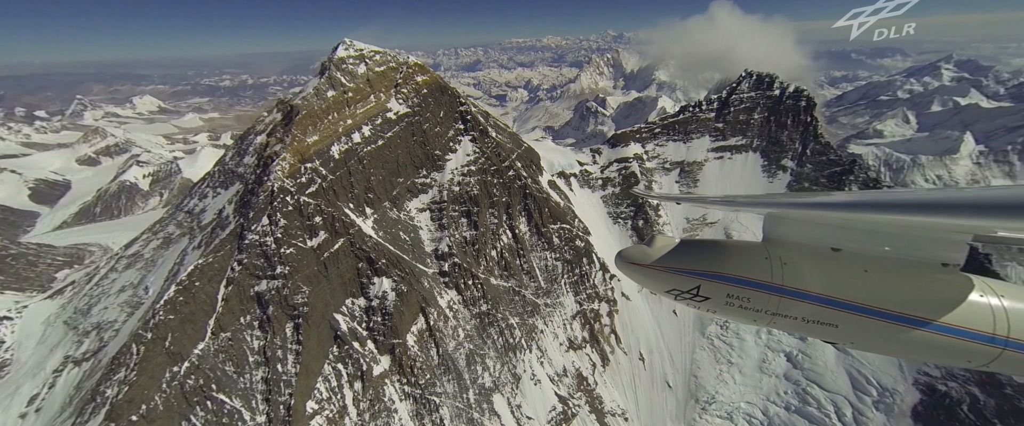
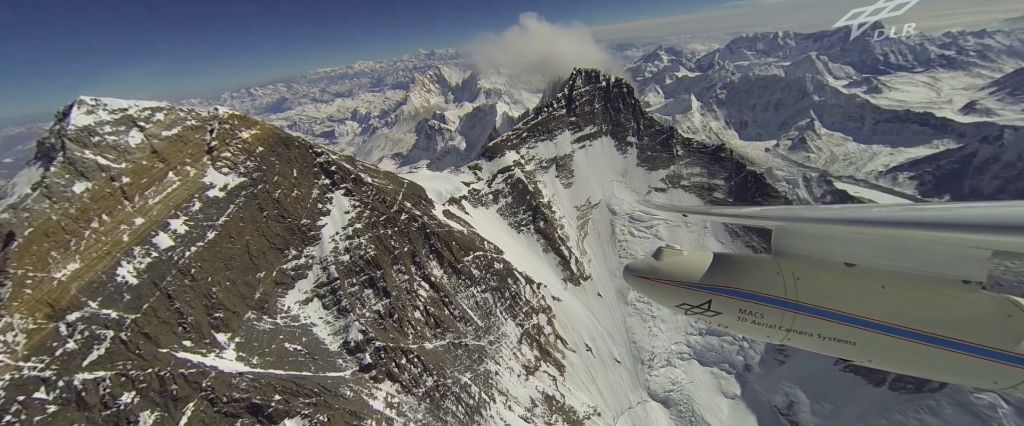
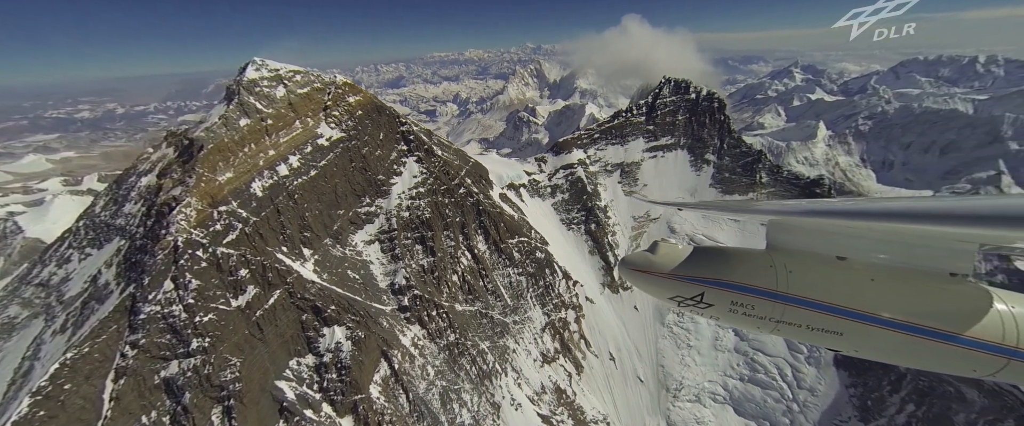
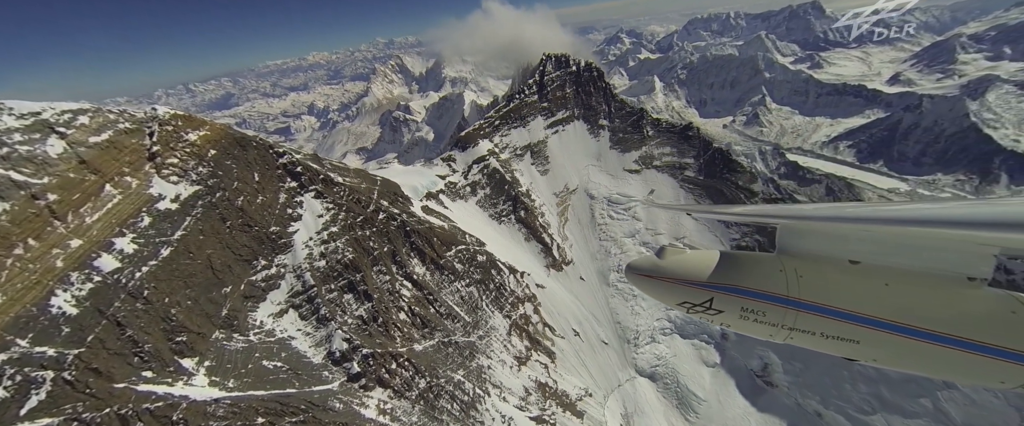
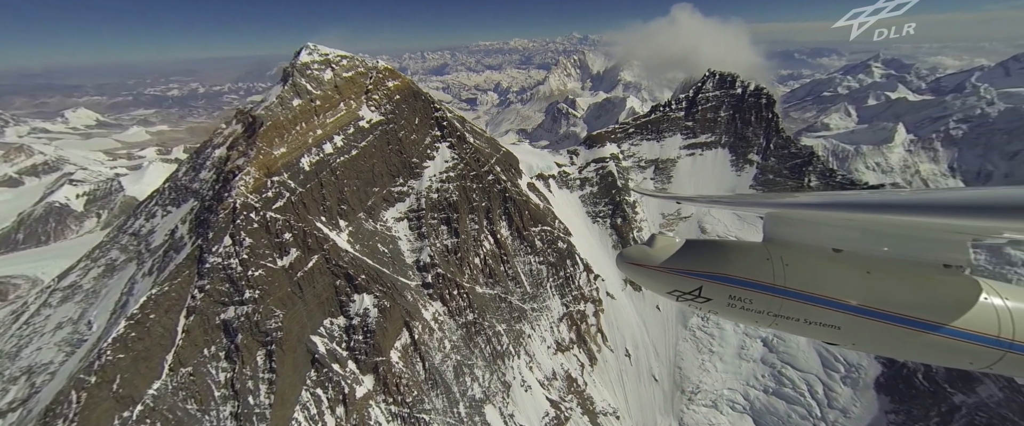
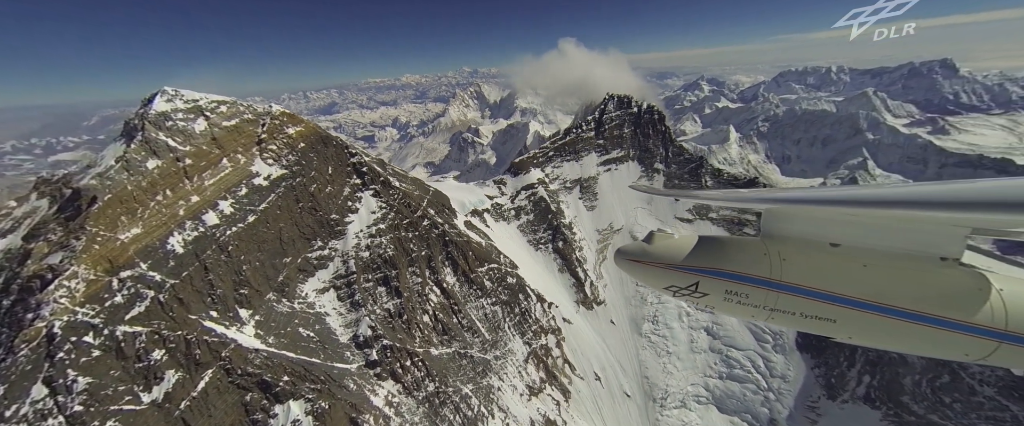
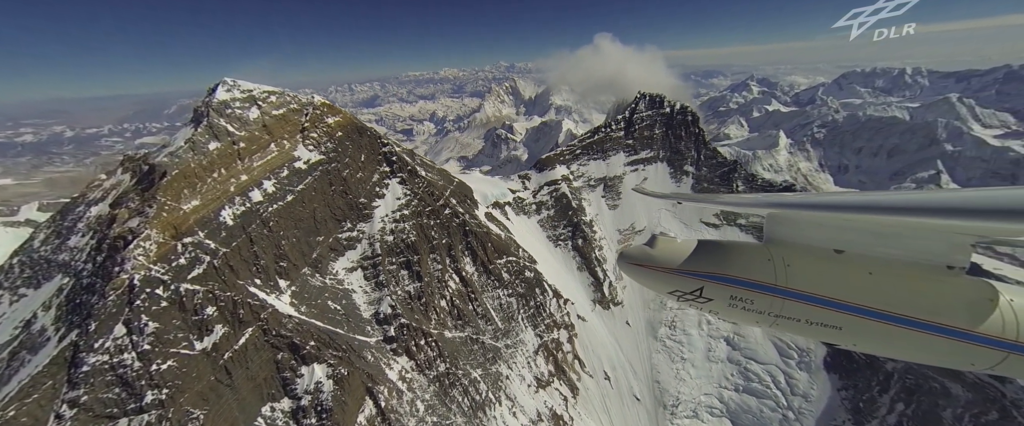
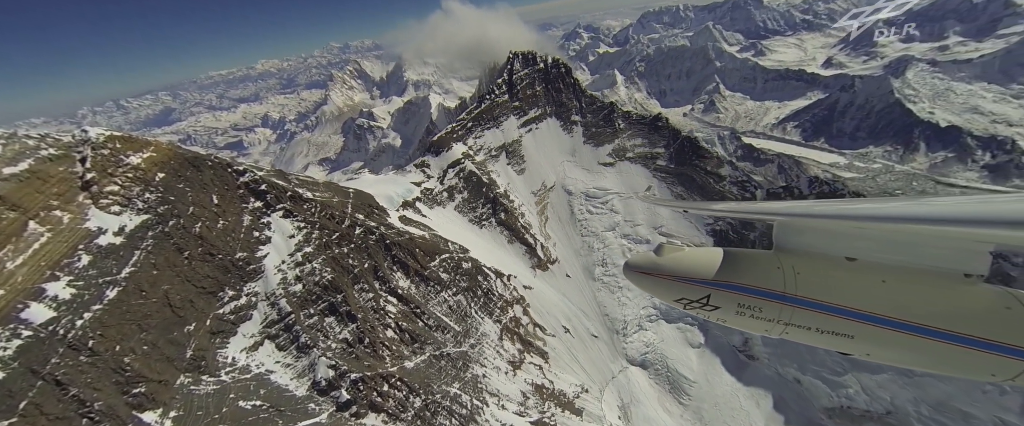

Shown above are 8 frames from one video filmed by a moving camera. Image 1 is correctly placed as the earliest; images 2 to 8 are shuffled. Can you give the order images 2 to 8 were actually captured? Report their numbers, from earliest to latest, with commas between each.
5, 3, 7, 6, 2, 4, 8
